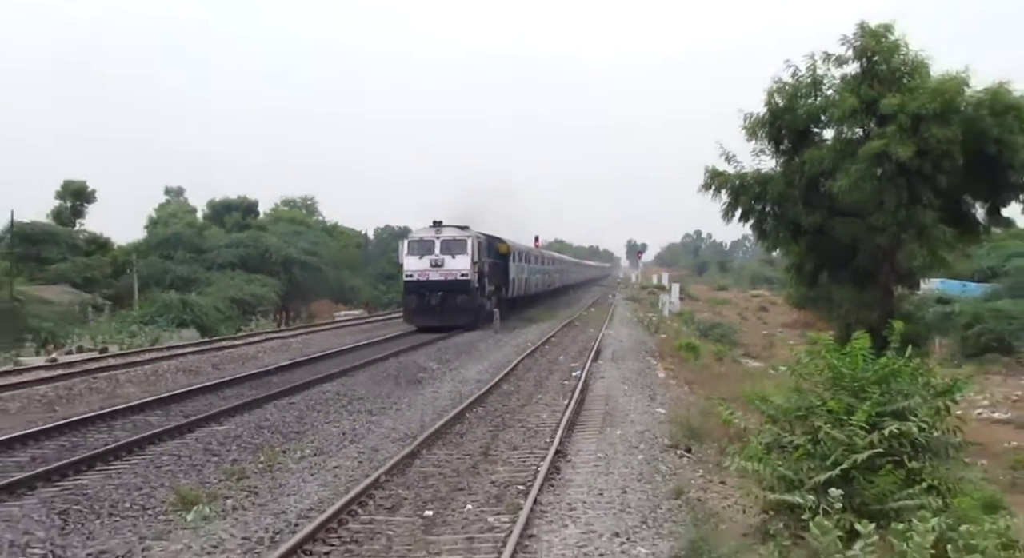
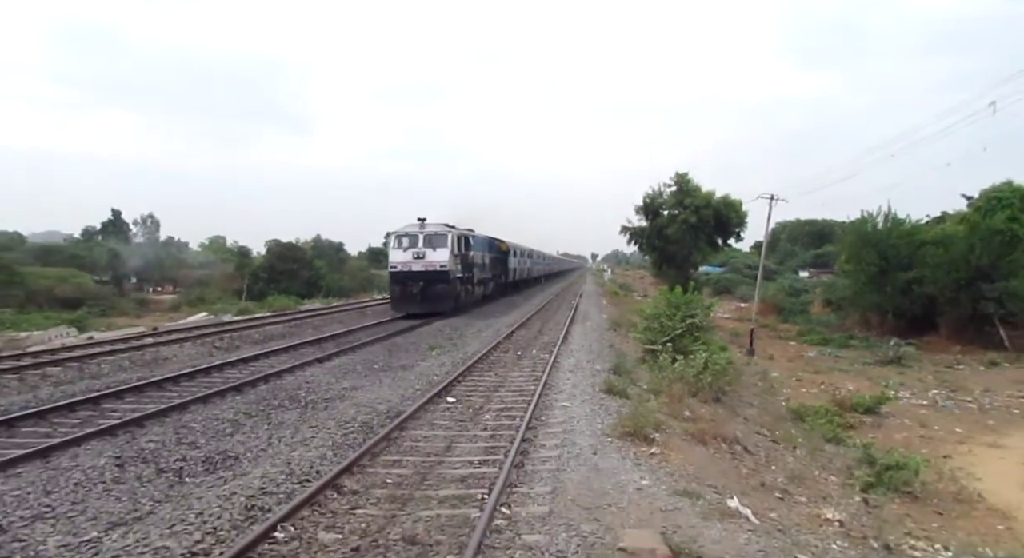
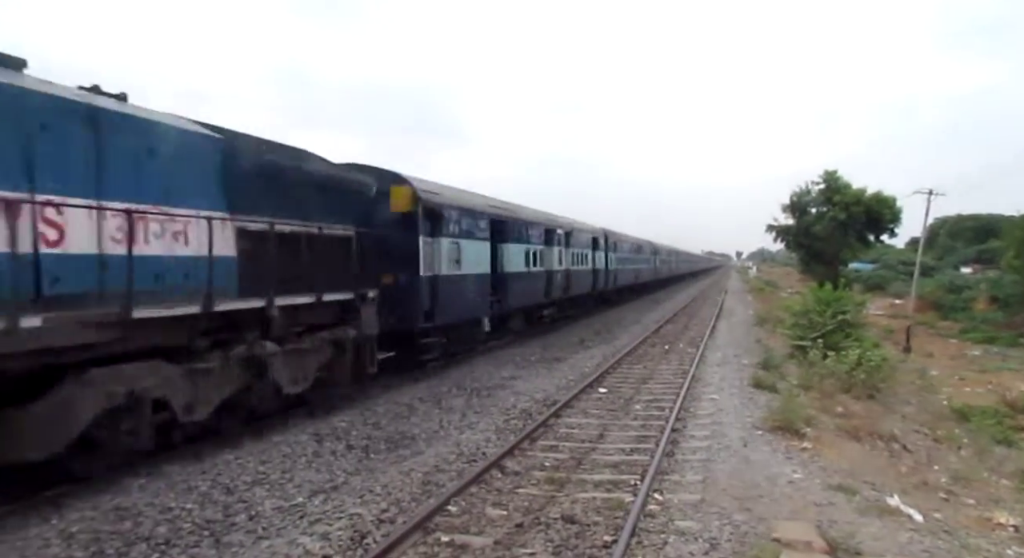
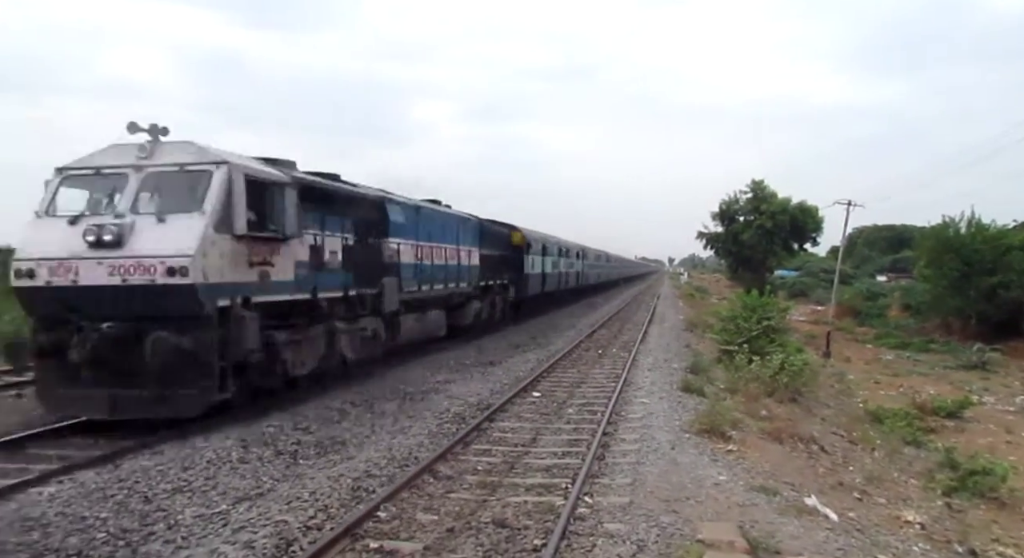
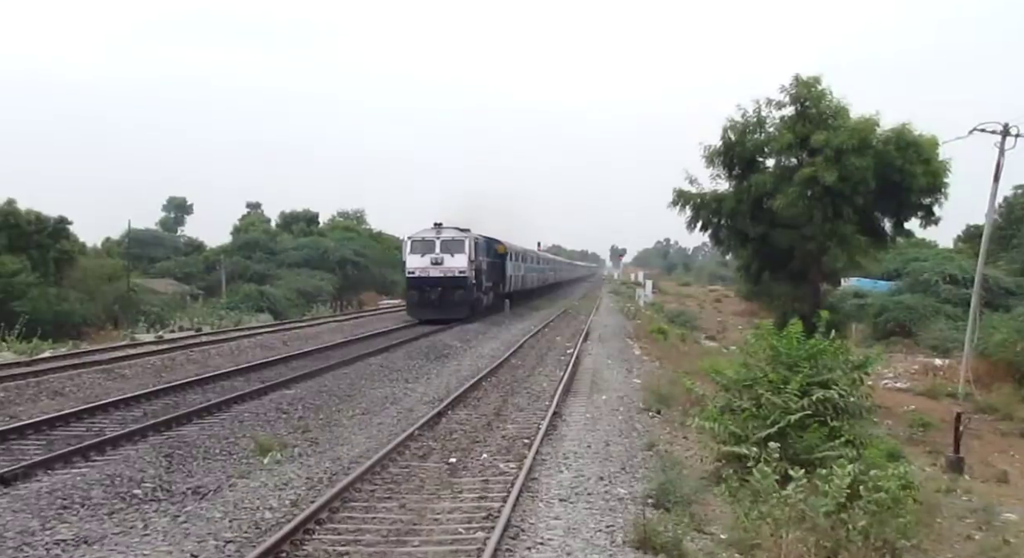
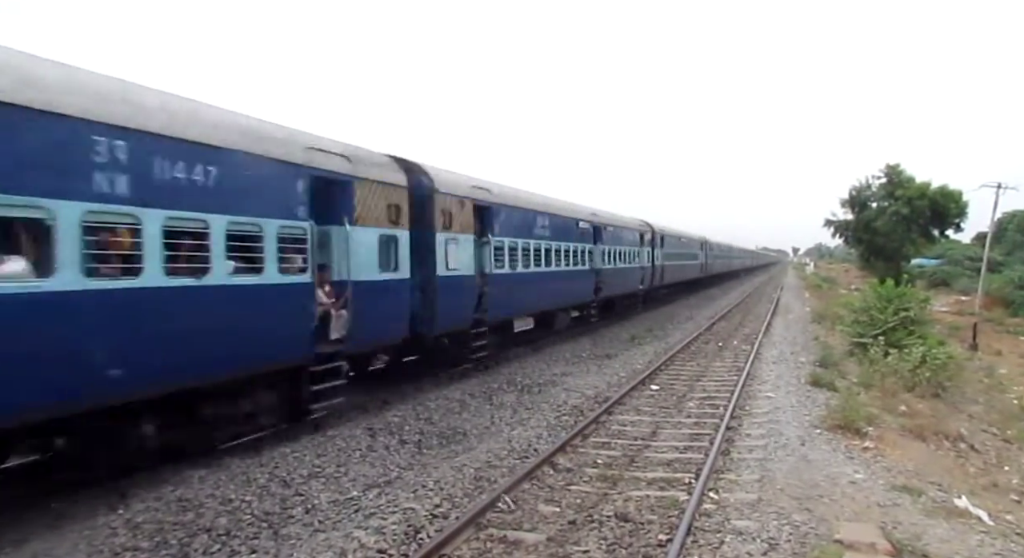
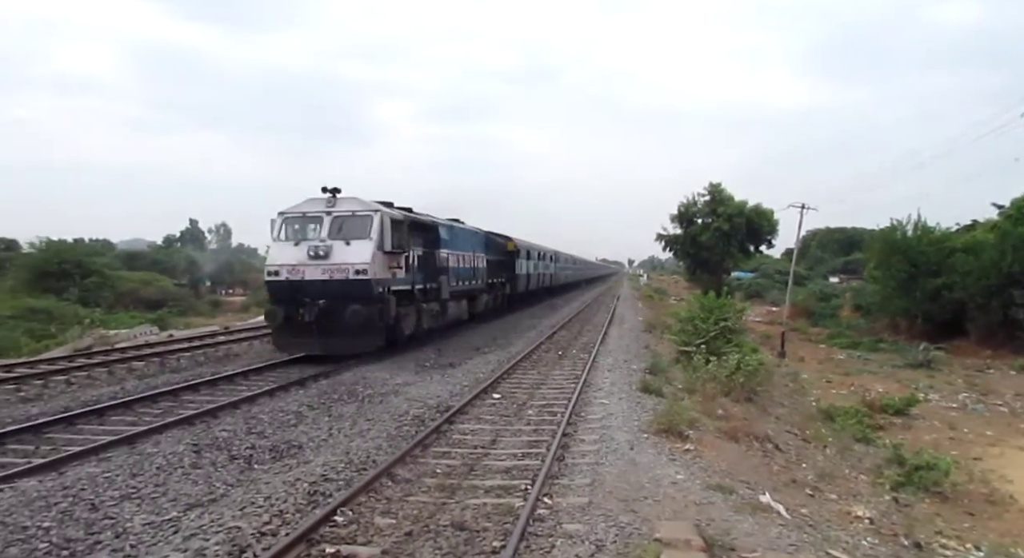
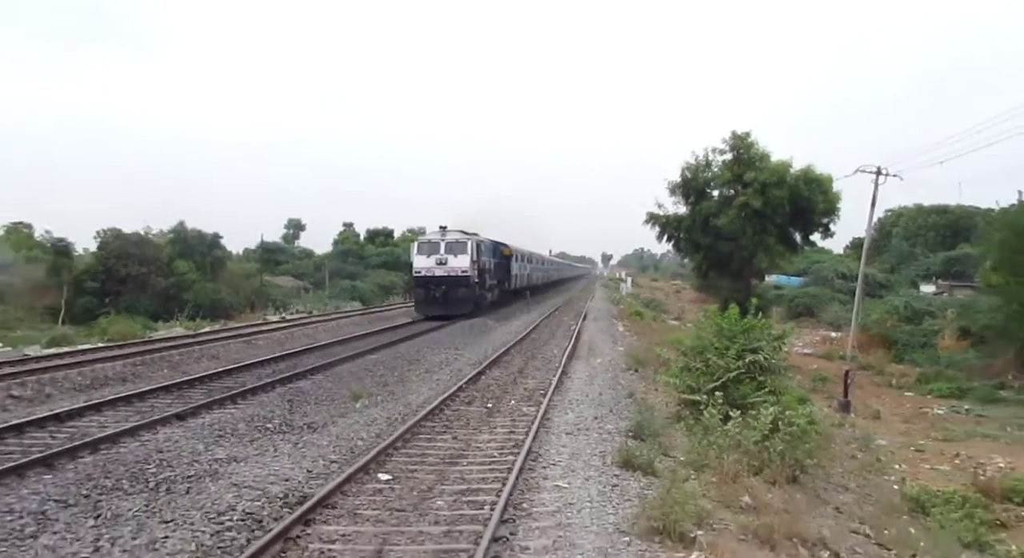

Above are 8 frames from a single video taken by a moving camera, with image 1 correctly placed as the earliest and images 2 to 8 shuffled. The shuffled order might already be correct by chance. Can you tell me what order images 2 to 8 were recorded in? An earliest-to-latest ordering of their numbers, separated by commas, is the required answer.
5, 8, 2, 7, 4, 3, 6
